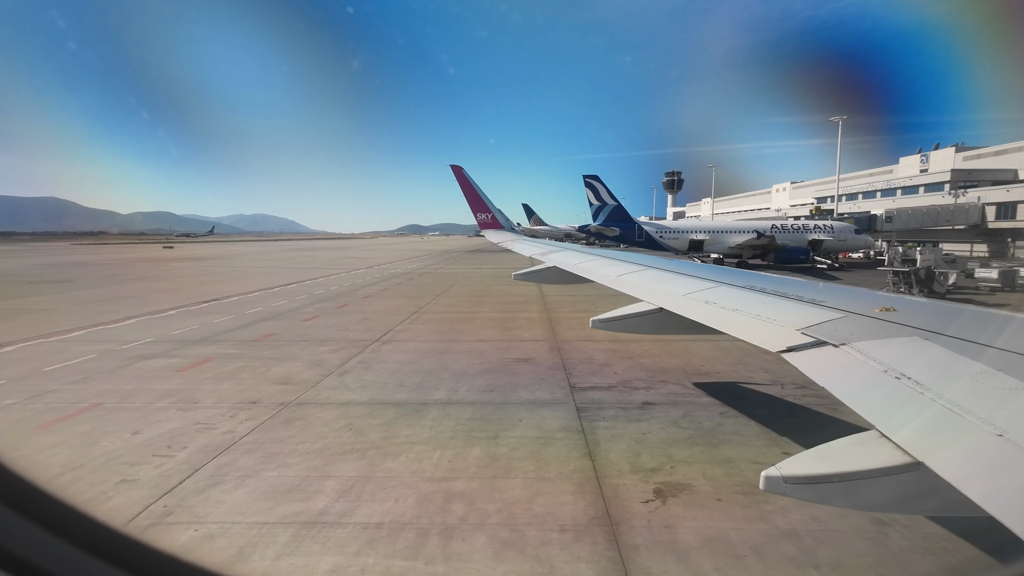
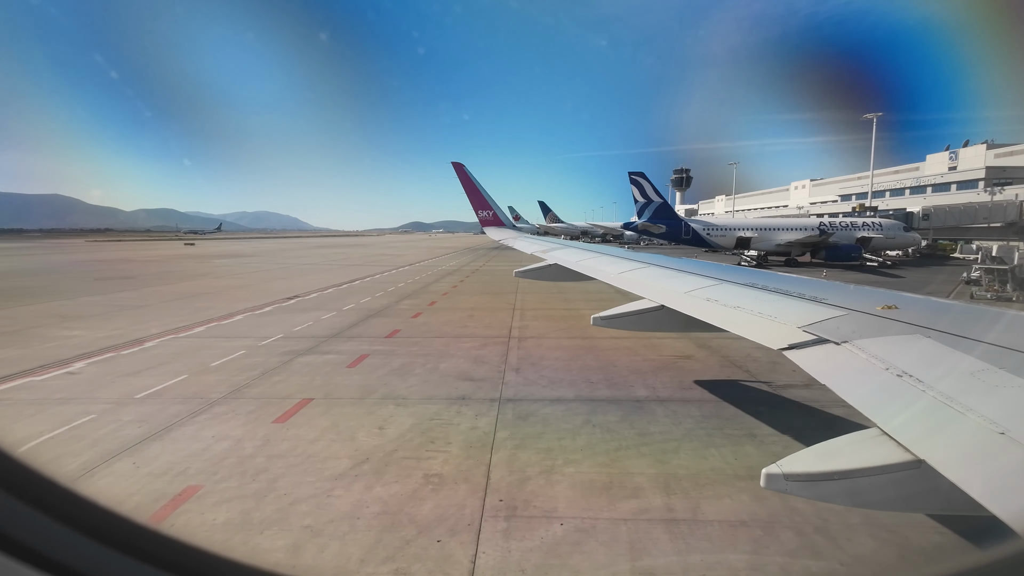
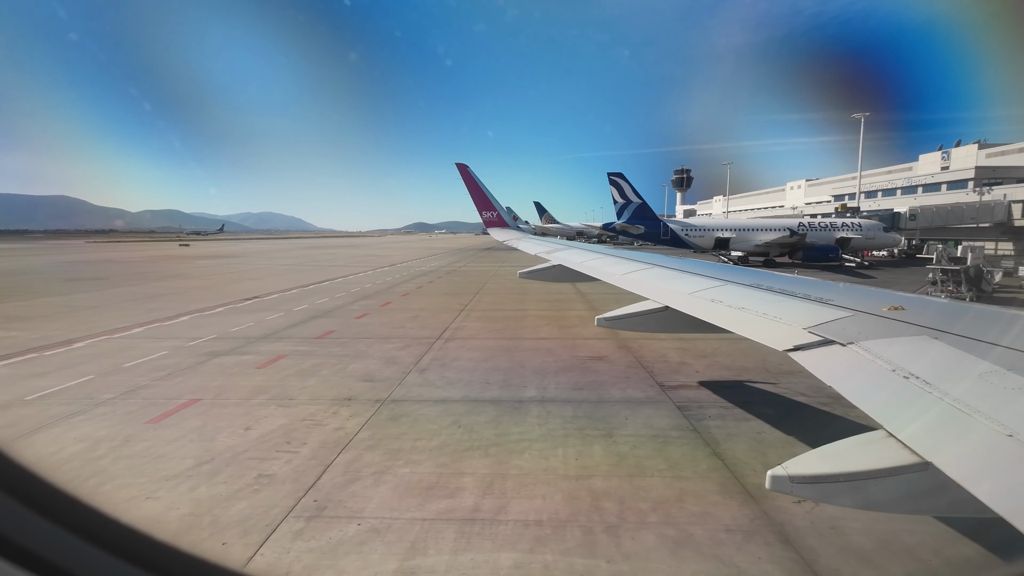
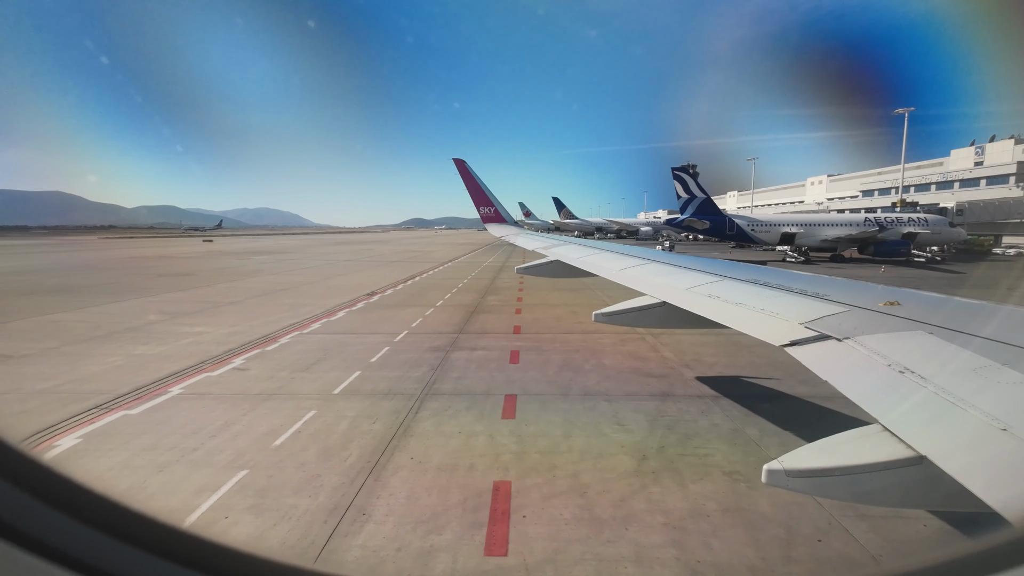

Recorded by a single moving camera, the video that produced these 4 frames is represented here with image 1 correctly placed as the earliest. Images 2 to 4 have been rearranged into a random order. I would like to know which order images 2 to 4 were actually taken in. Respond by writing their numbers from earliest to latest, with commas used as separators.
3, 2, 4
